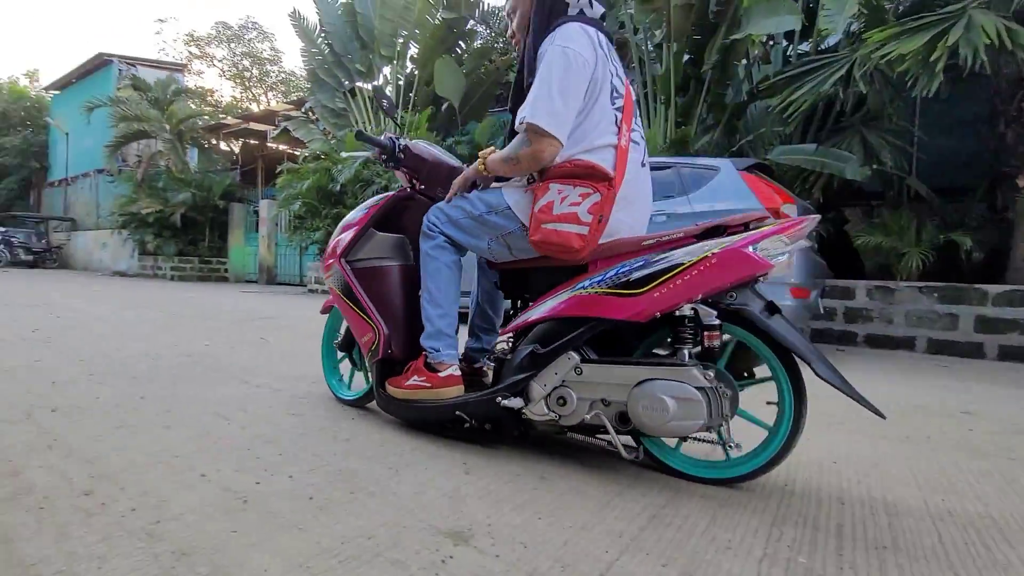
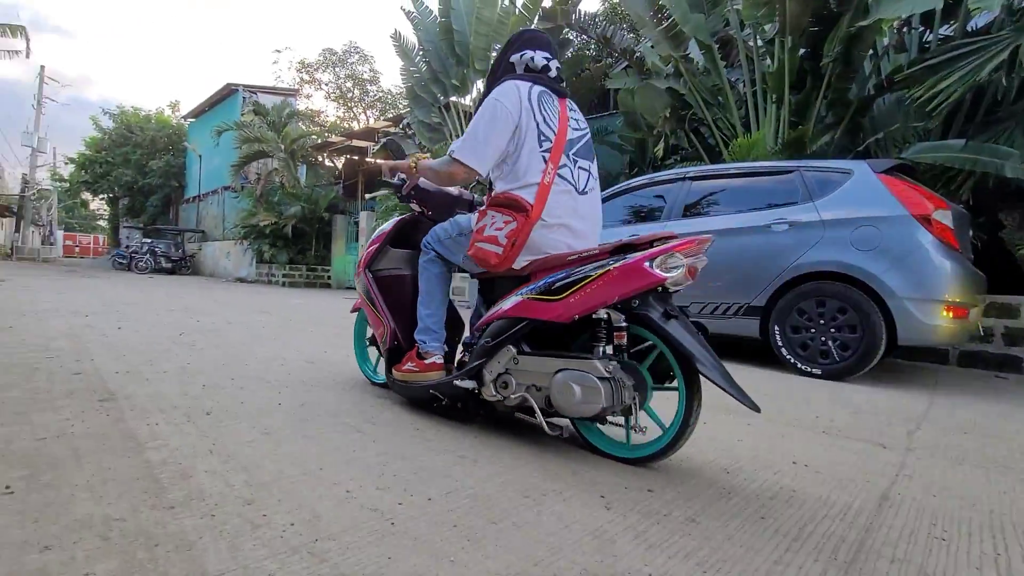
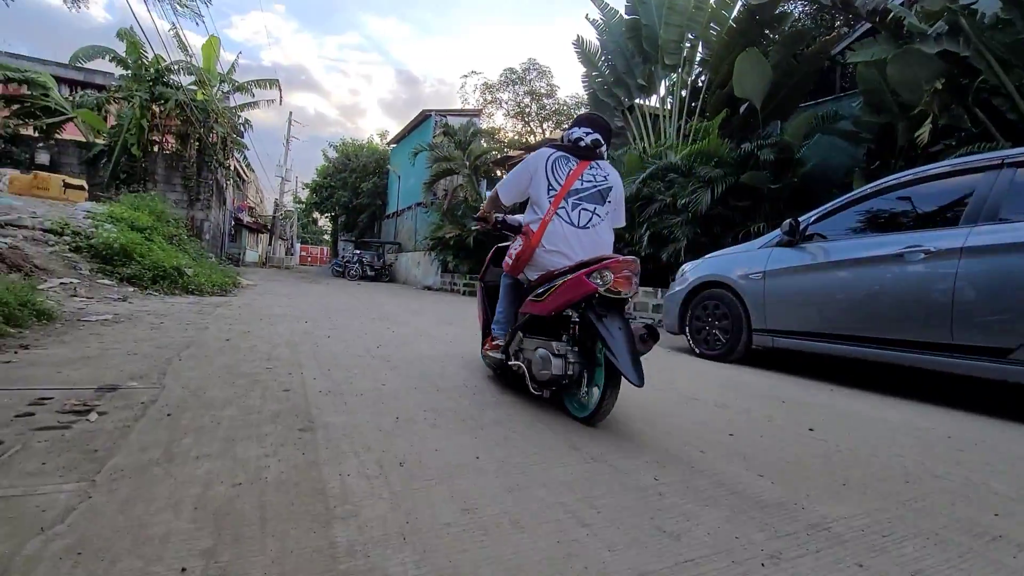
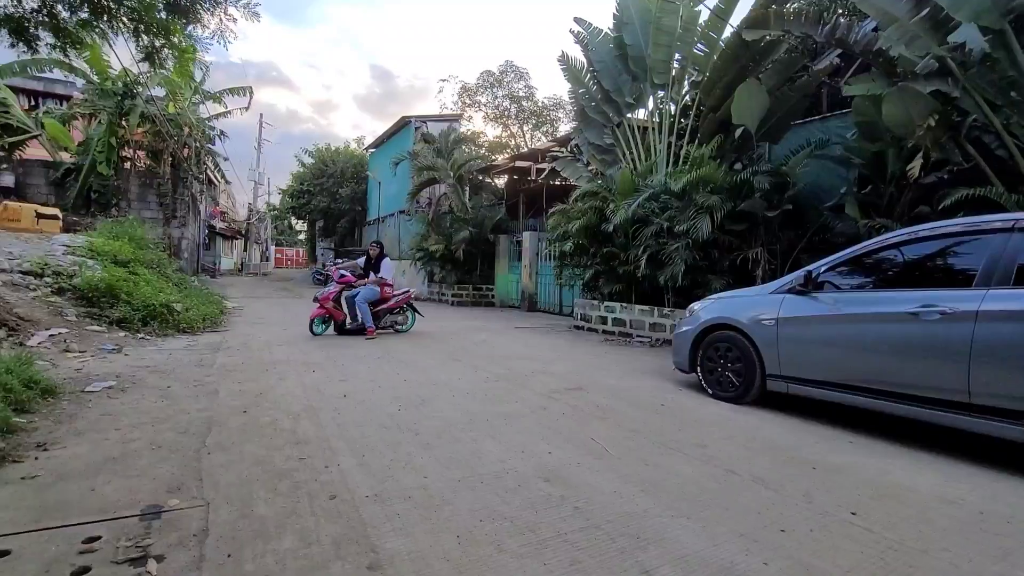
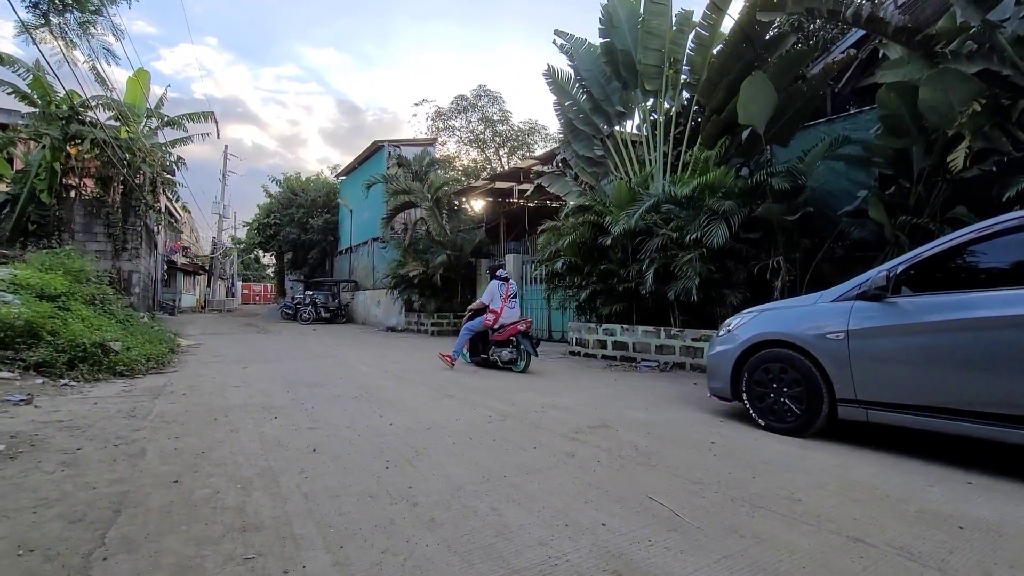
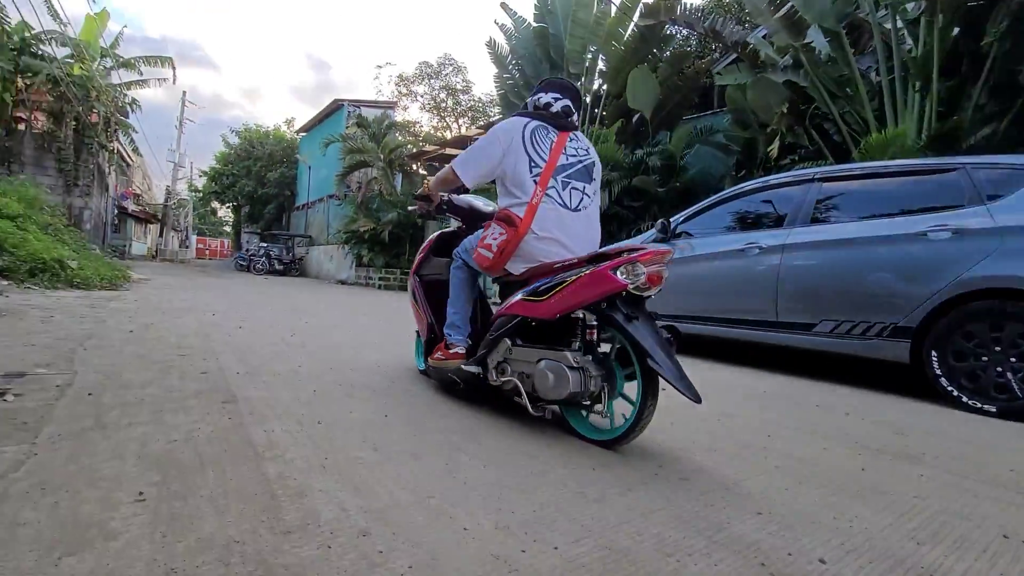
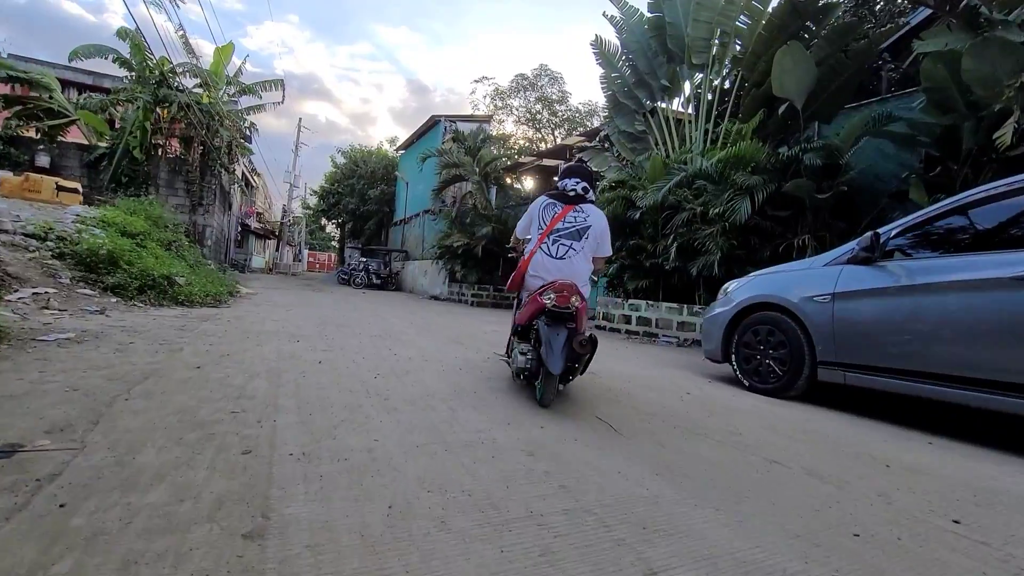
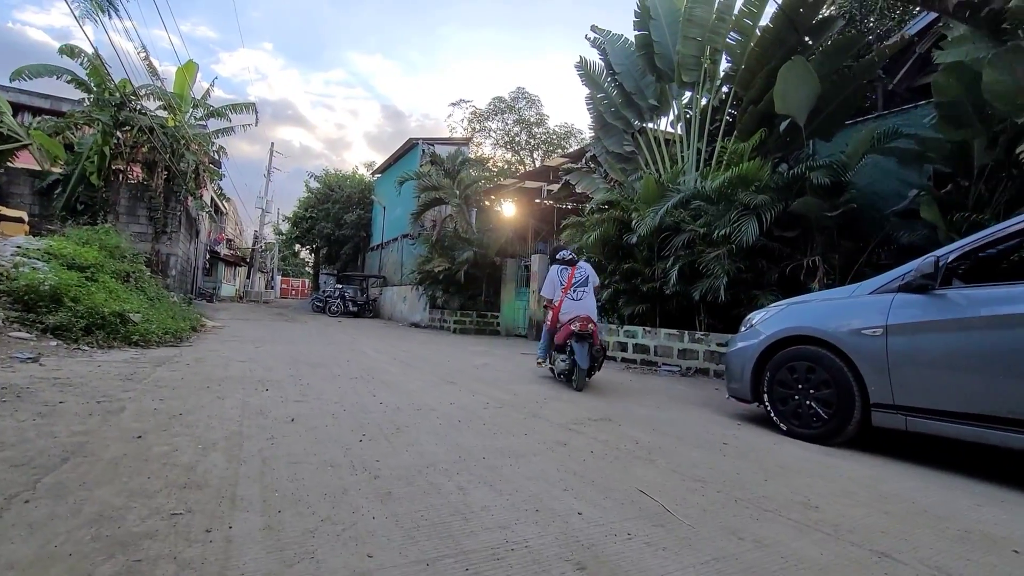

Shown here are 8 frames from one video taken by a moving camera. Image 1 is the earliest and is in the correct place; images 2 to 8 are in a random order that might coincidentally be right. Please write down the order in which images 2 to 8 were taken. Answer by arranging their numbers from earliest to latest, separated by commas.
2, 6, 3, 7, 8, 5, 4
